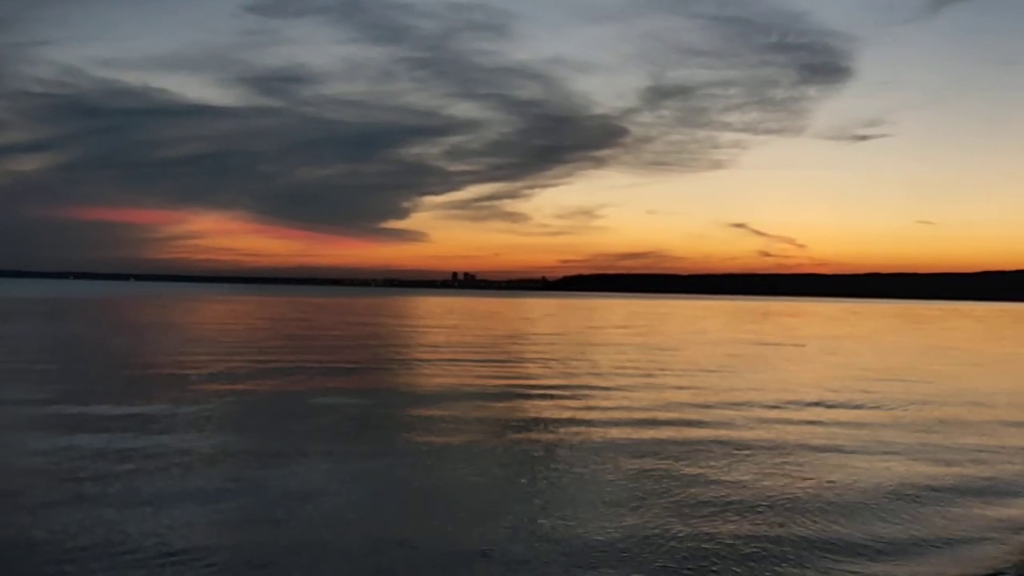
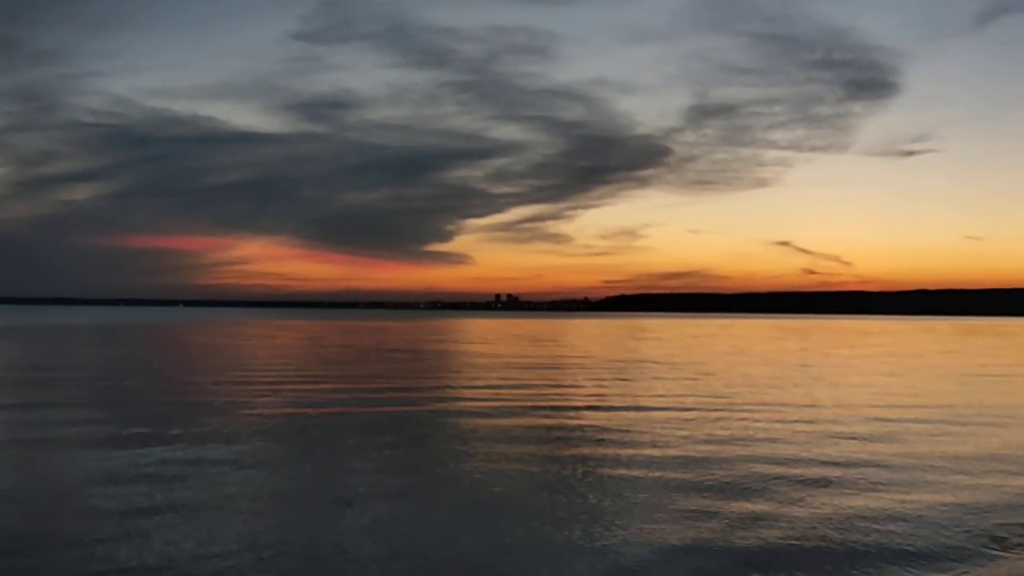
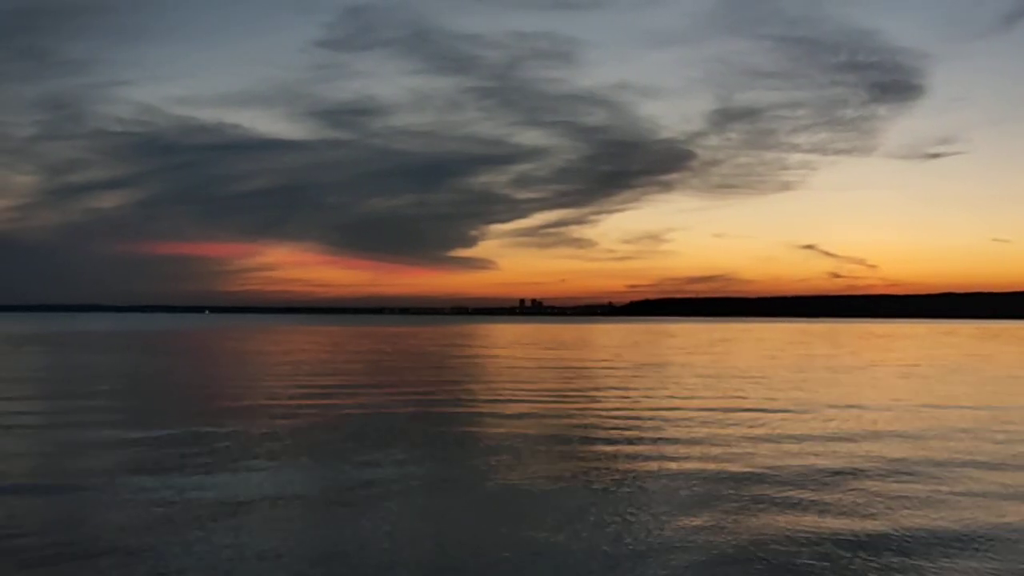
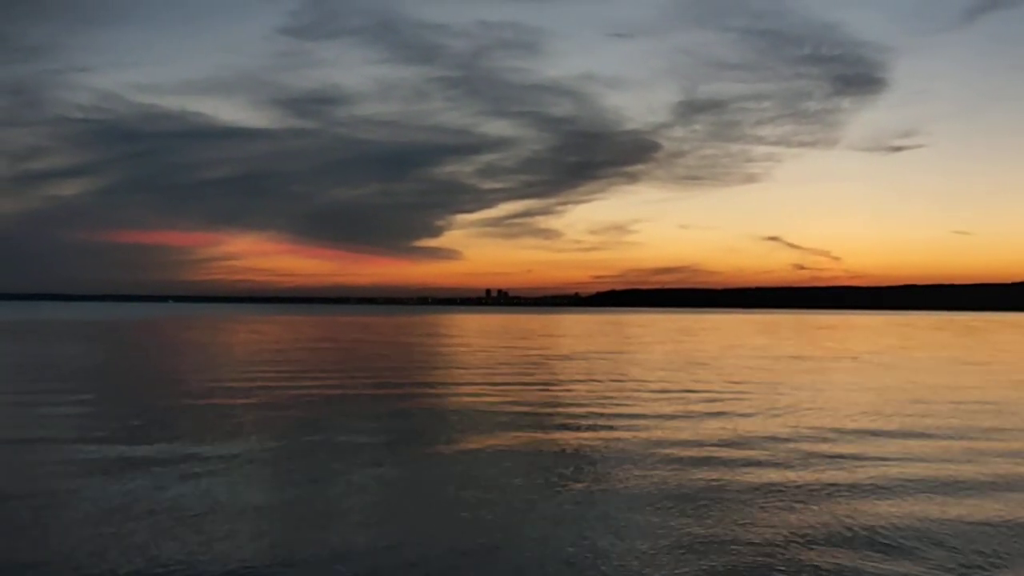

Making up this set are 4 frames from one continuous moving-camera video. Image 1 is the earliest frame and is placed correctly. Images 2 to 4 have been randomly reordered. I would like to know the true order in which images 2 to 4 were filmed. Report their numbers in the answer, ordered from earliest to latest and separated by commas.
4, 3, 2
